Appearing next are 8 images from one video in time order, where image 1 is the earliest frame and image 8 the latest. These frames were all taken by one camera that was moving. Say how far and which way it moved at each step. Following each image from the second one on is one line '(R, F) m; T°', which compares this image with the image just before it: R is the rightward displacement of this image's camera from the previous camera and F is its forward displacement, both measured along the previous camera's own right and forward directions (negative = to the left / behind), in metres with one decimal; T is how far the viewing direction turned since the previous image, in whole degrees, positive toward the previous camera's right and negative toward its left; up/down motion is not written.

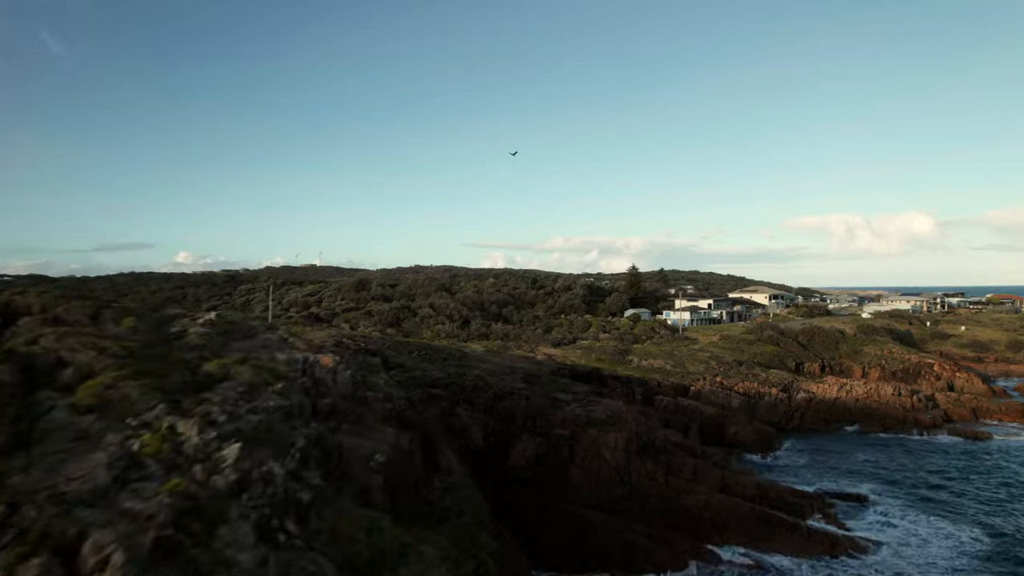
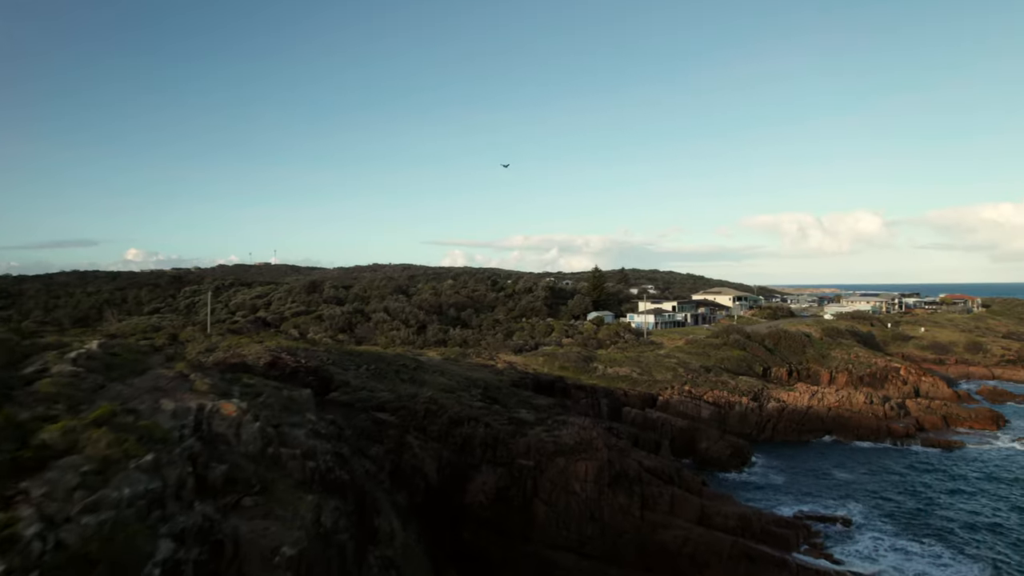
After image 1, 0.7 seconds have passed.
(+0.1, +2.5) m; +3°
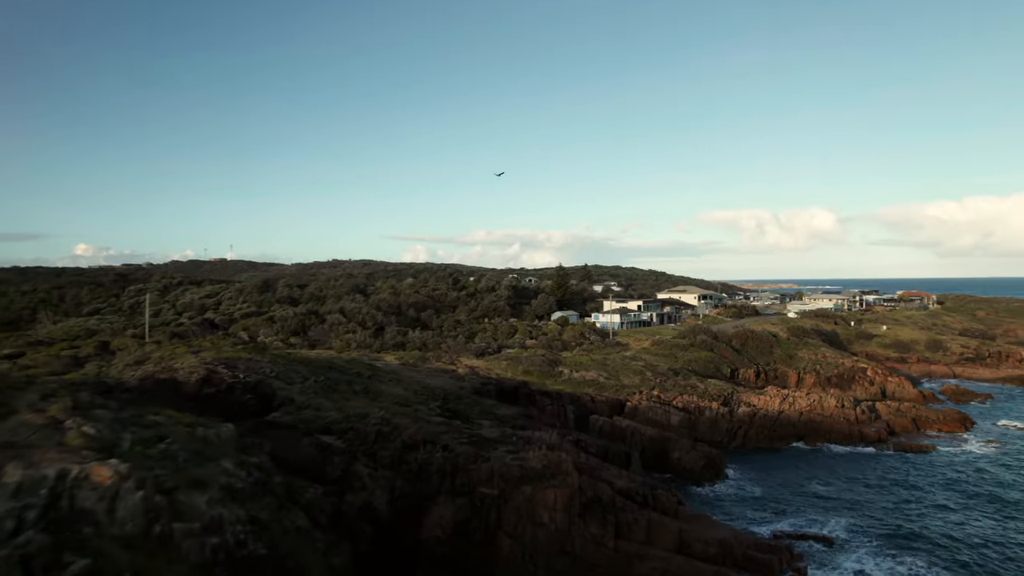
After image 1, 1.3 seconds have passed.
(0.0, +2.1) m; +3°
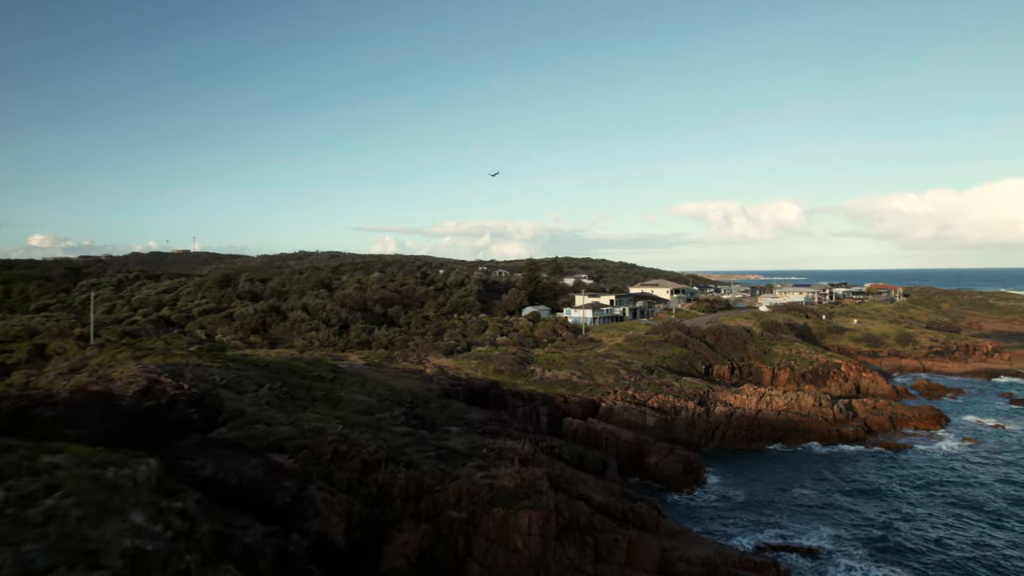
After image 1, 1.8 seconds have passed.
(0.0, +1.6) m; +2°
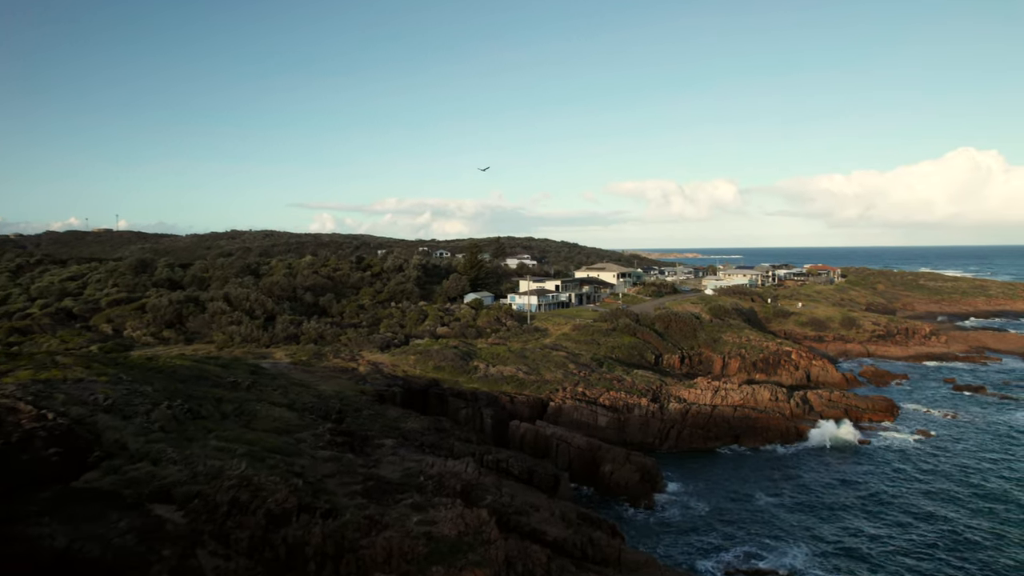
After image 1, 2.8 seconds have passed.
(0.0, +3.1) m; +5°
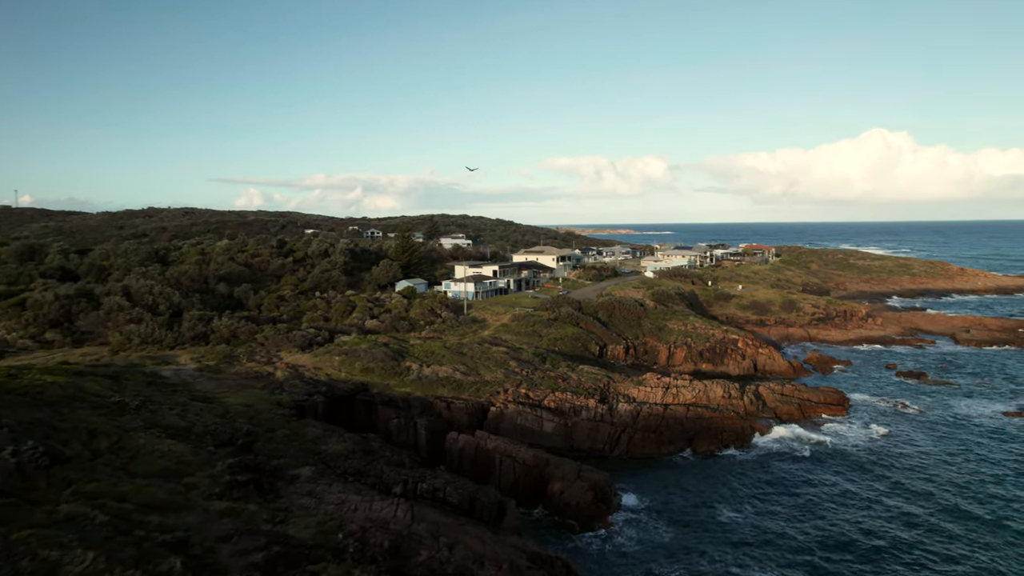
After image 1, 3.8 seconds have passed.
(-0.1, +3.4) m; +5°
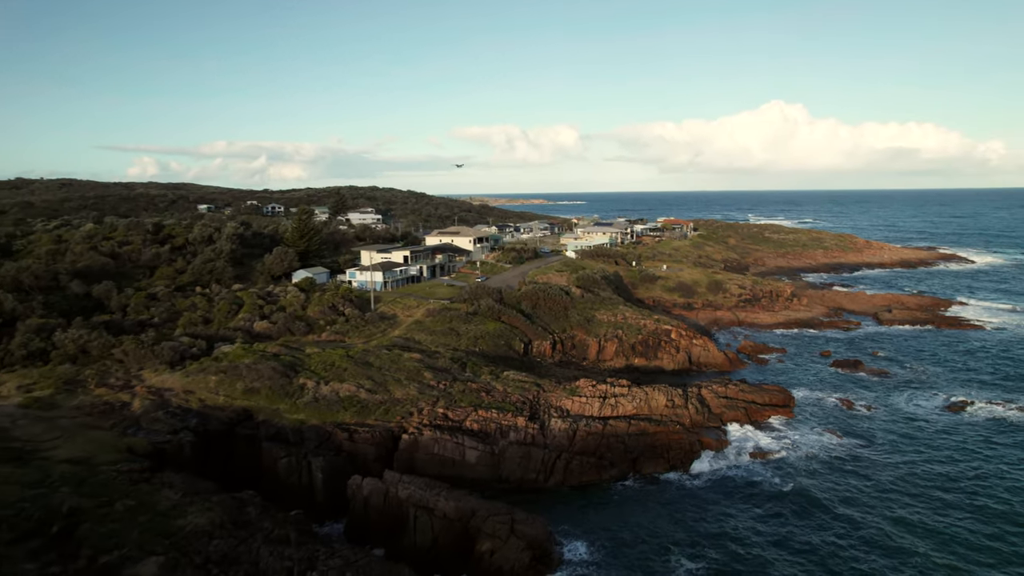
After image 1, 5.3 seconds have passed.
(0.0, +5.2) m; +7°
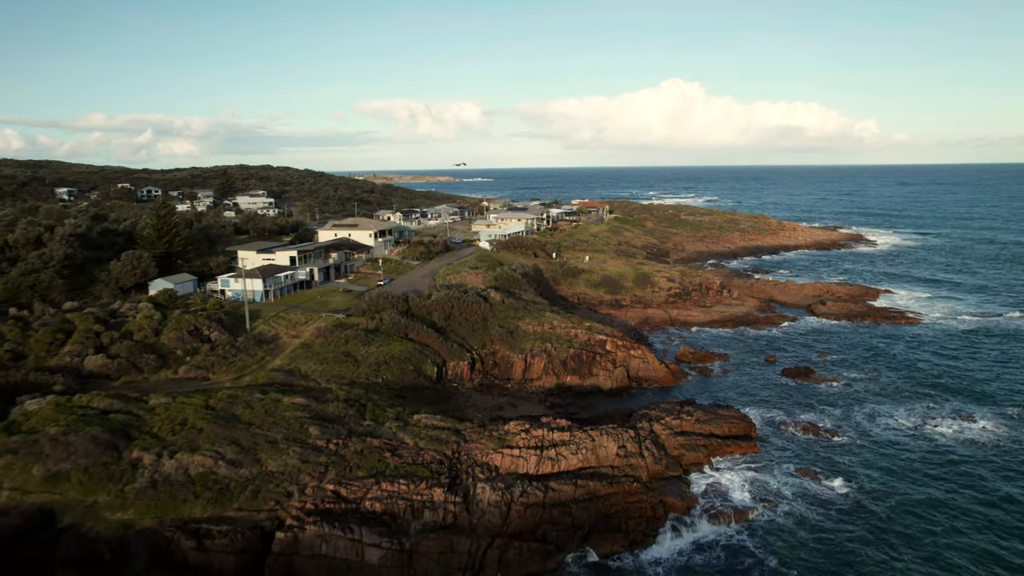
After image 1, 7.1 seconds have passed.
(-0.1, +7.1) m; +7°
